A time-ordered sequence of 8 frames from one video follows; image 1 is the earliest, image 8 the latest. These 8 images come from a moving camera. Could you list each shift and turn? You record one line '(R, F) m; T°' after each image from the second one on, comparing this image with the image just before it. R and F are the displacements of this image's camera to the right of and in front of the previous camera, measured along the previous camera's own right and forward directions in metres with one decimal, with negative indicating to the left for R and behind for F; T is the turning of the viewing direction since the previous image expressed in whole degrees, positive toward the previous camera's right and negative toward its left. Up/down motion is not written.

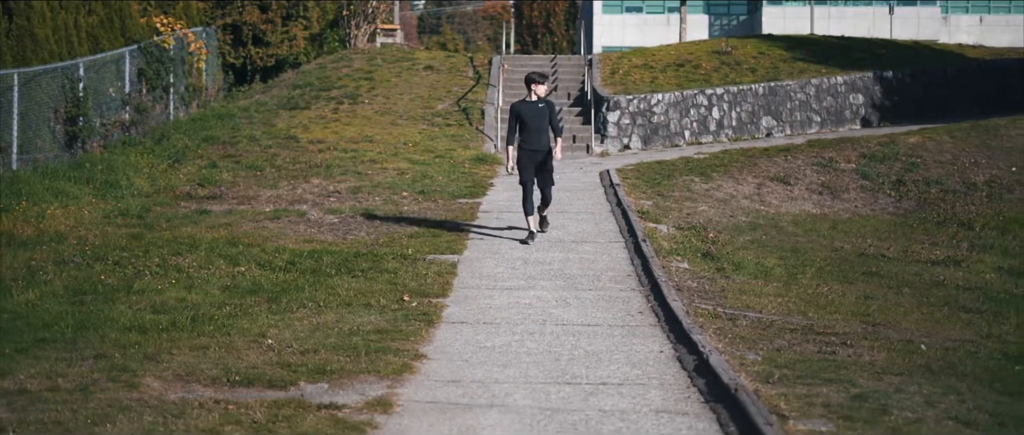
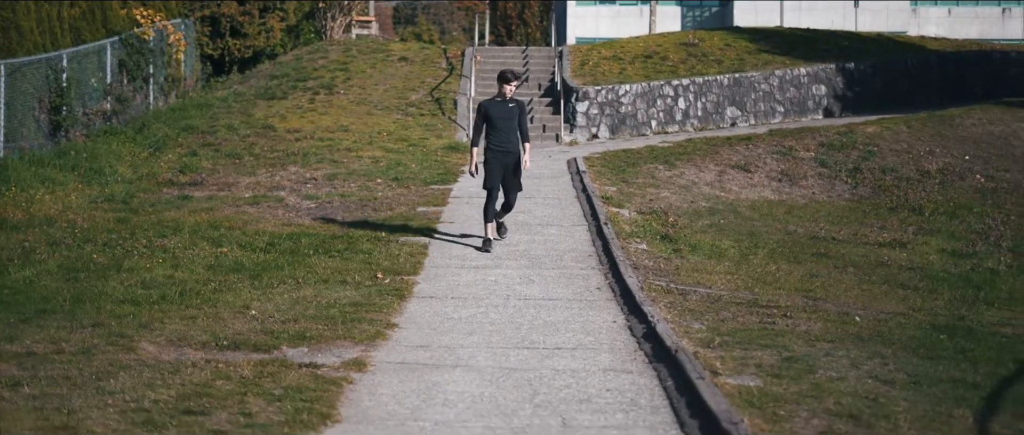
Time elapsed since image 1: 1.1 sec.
(+0.1, -0.7) m; +1°
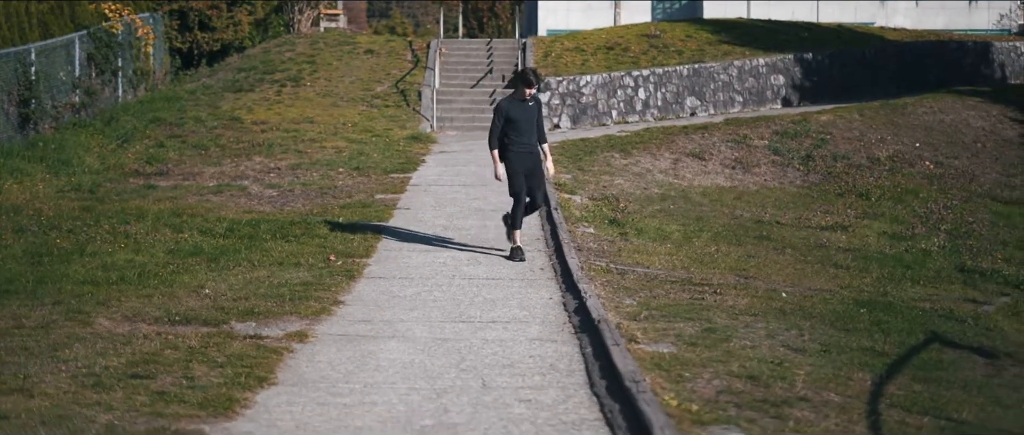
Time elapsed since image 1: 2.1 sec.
(+0.2, -0.5) m; +1°
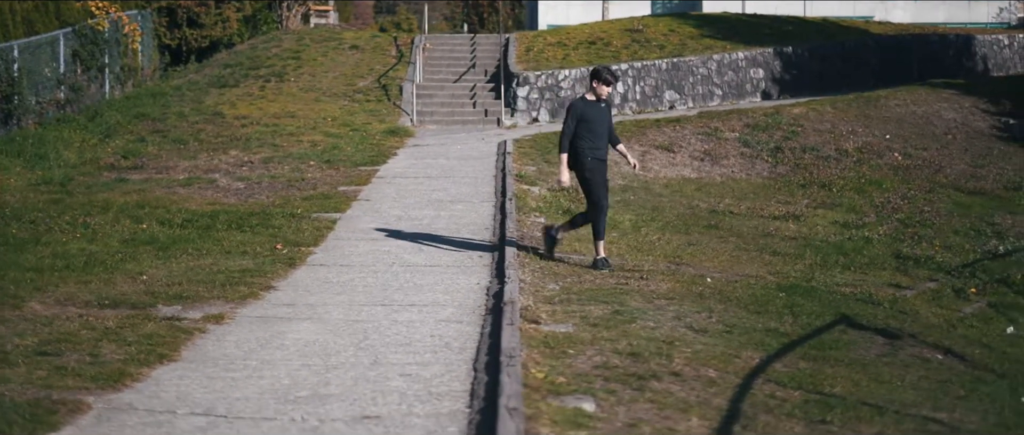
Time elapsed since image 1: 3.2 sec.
(+0.5, -0.3) m; 0°
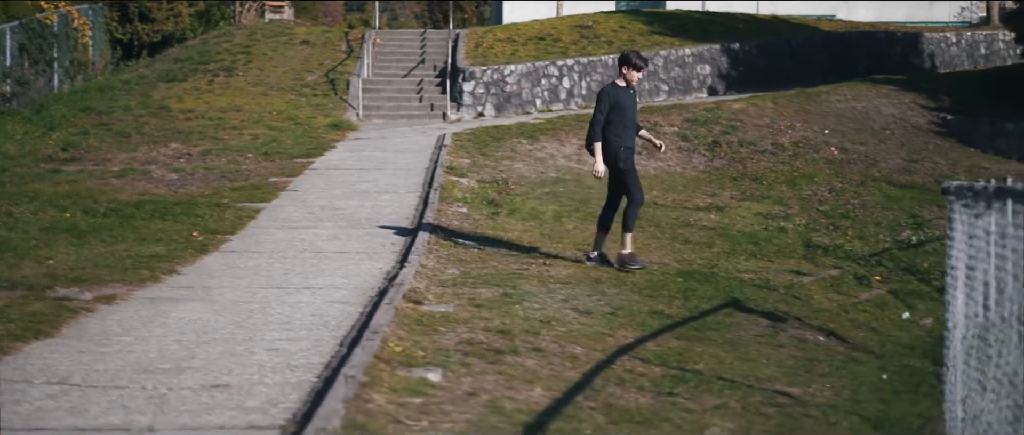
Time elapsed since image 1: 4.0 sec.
(+0.4, -0.2) m; +1°
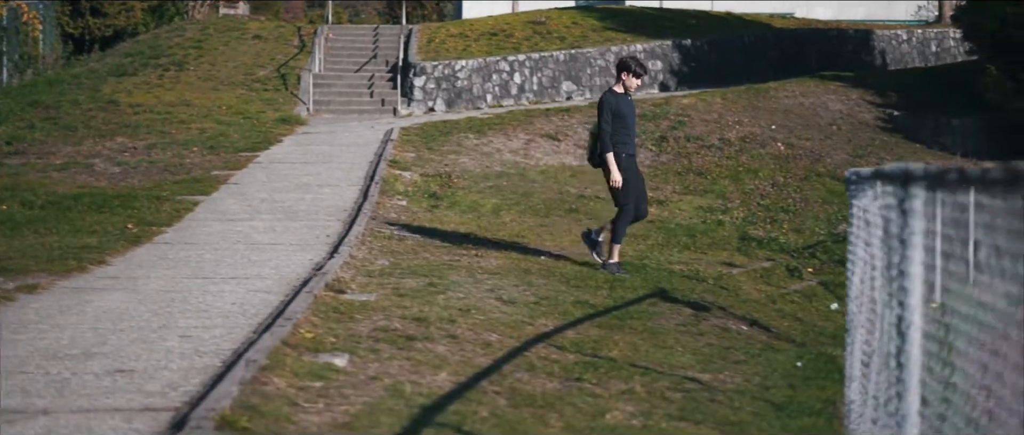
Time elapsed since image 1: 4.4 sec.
(+0.2, -0.1) m; +1°
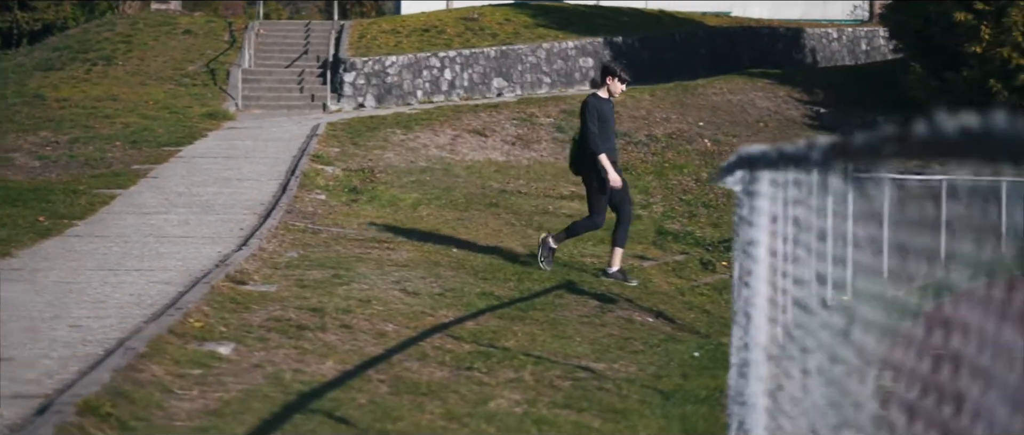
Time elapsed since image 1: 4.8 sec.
(+0.2, 0.0) m; +2°
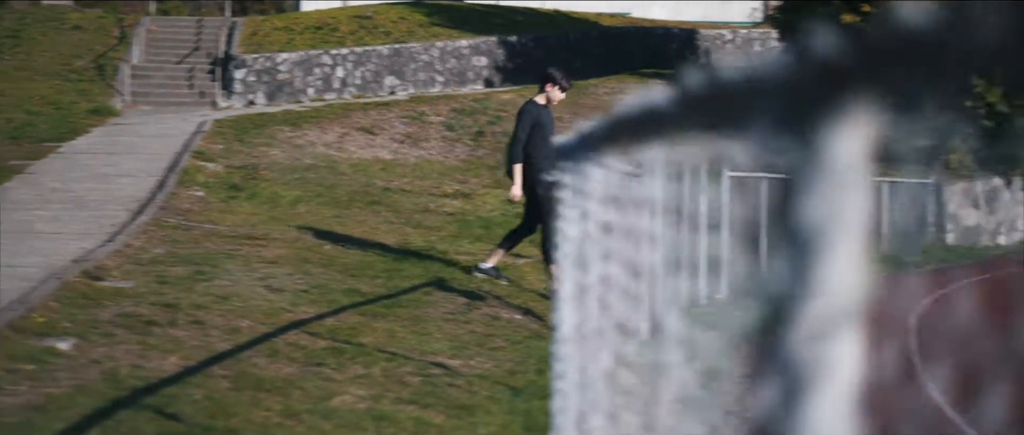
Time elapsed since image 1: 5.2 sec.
(+0.2, 0.0) m; +3°
